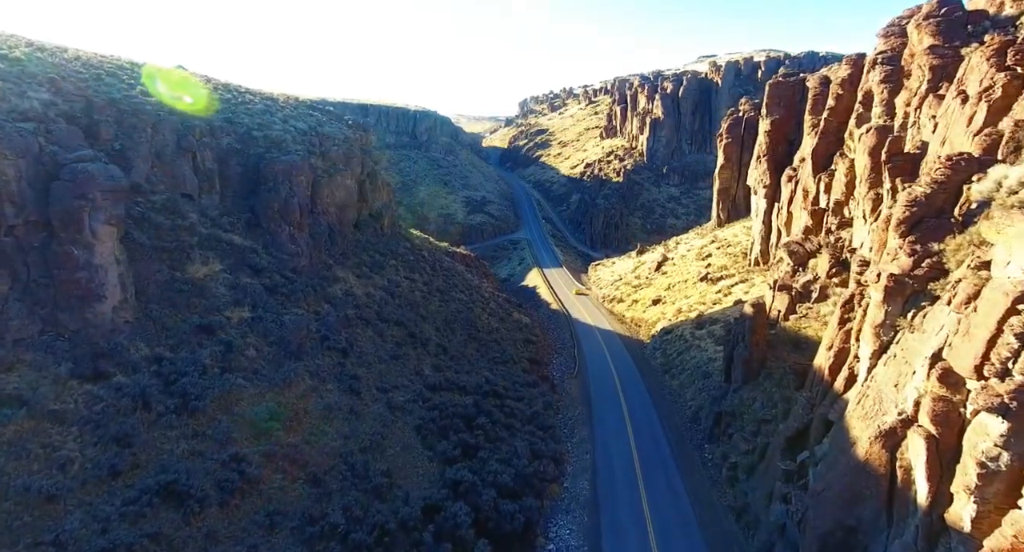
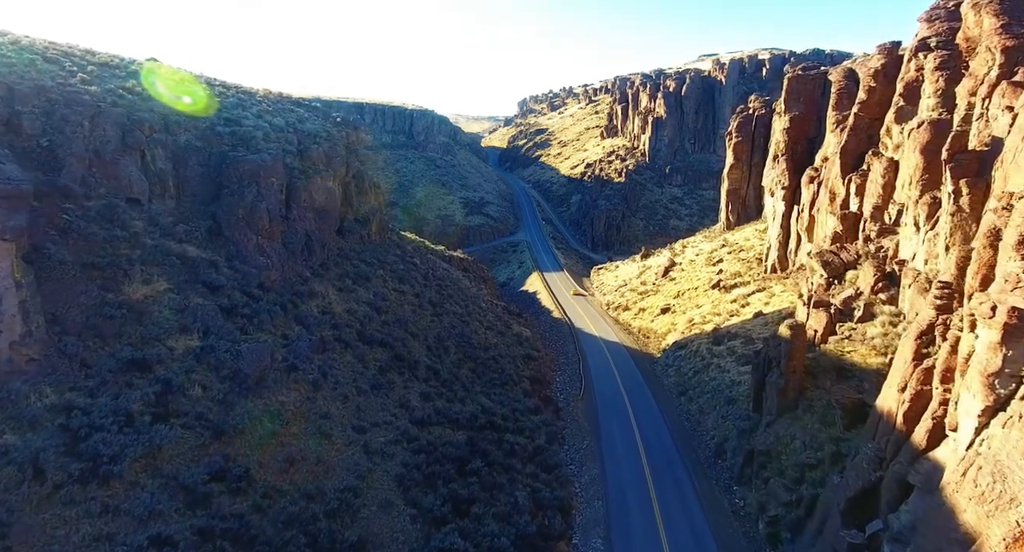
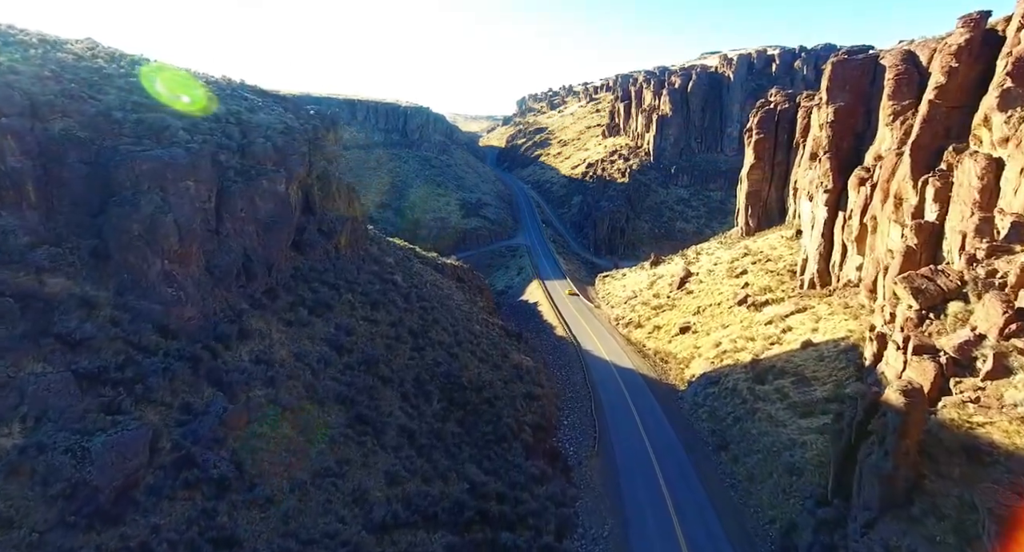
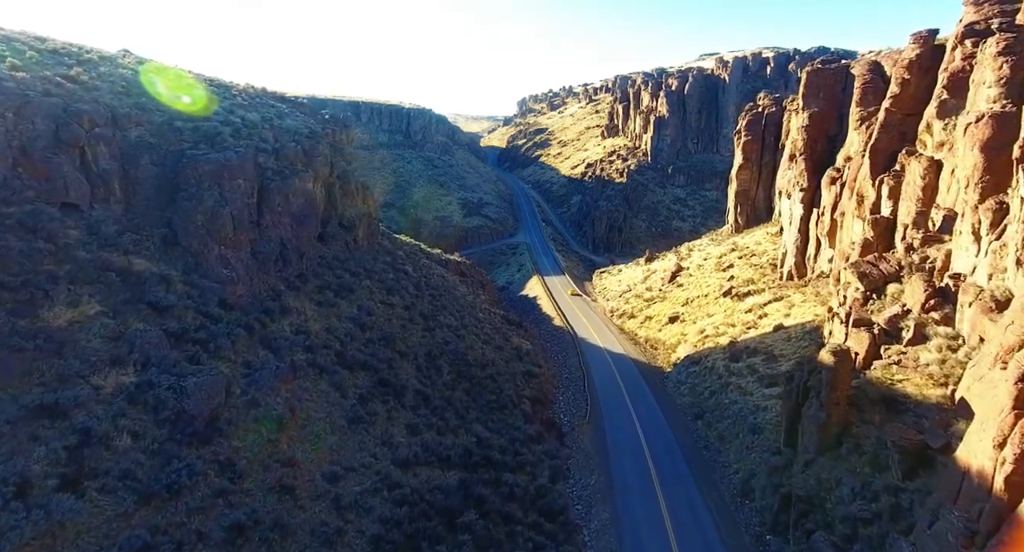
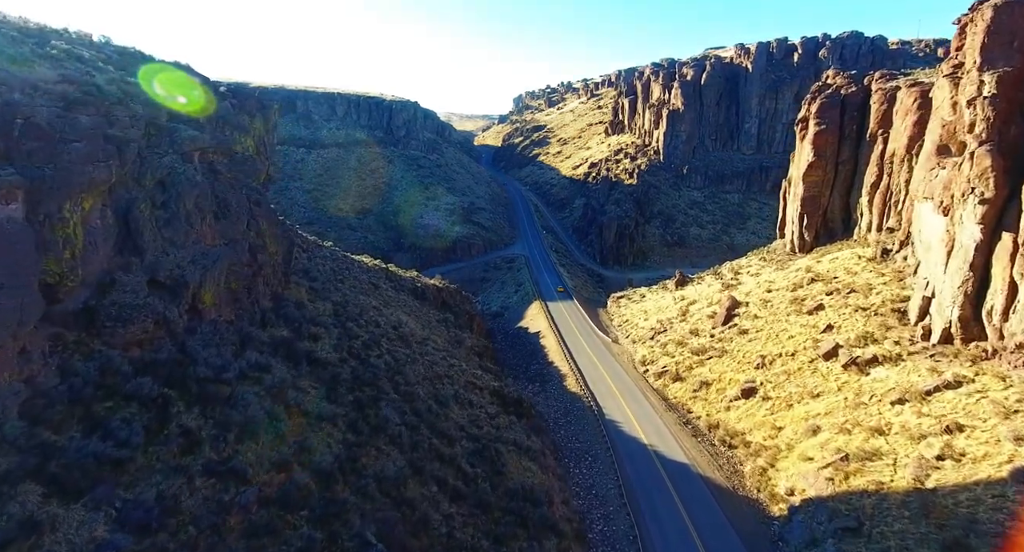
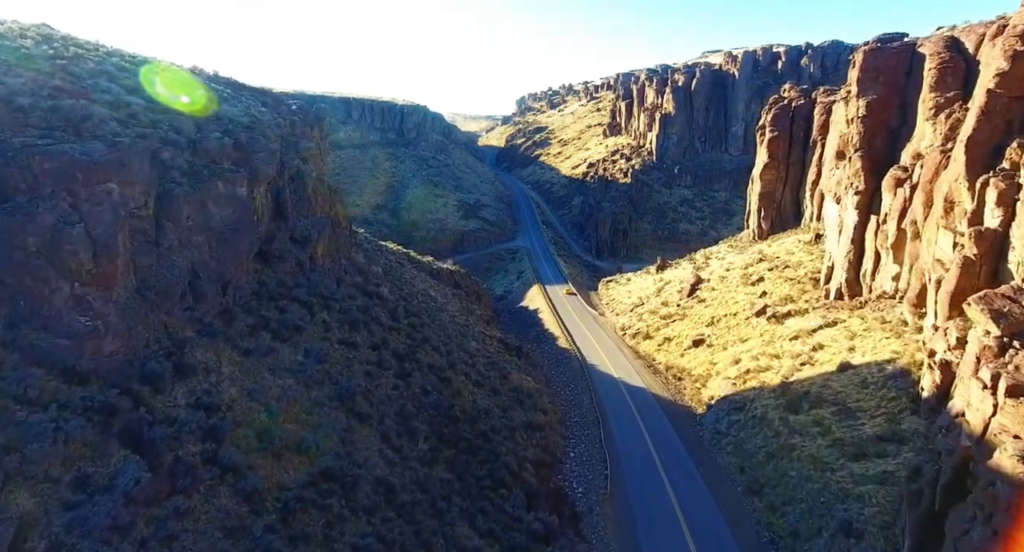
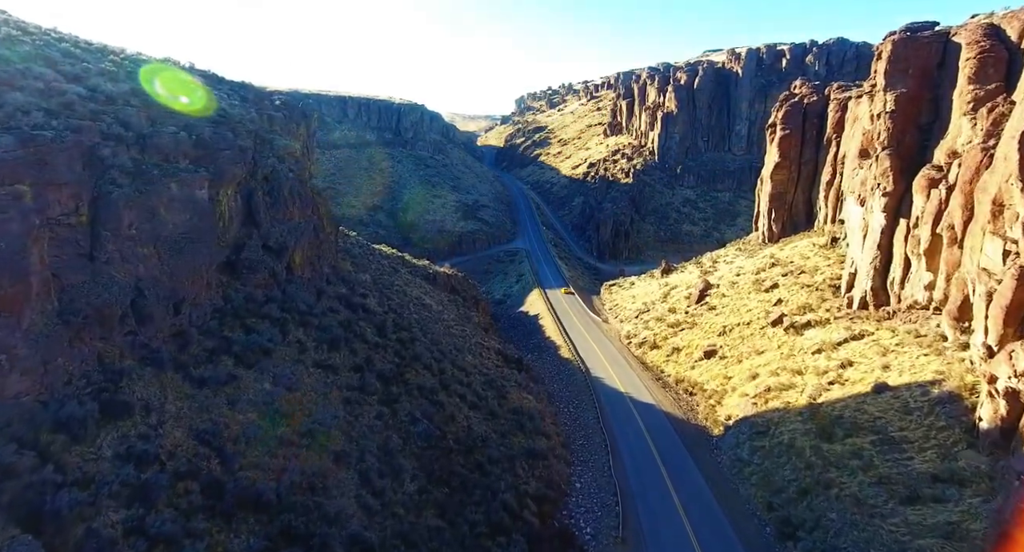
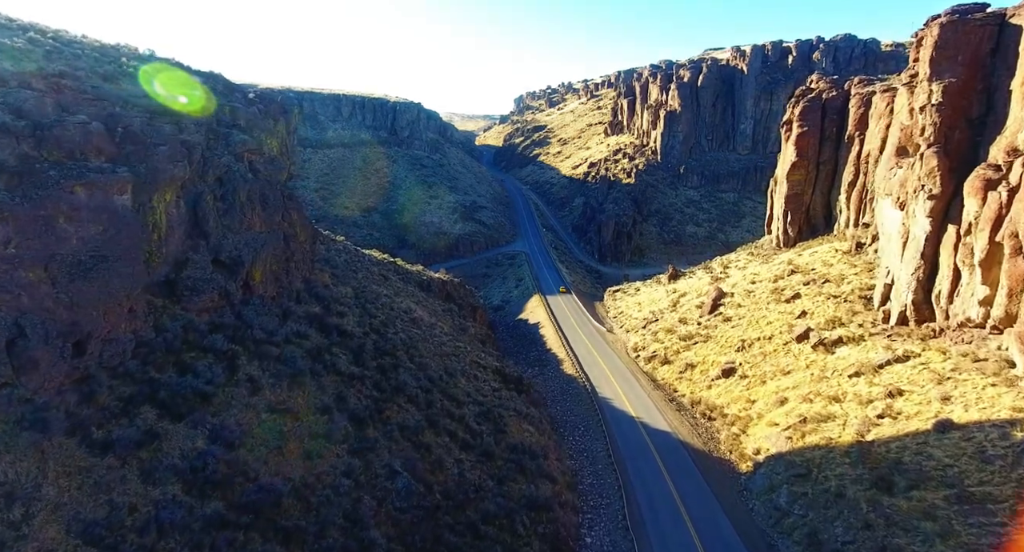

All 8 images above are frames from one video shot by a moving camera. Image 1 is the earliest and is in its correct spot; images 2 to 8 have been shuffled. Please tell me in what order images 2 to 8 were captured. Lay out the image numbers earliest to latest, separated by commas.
2, 4, 3, 6, 7, 8, 5
